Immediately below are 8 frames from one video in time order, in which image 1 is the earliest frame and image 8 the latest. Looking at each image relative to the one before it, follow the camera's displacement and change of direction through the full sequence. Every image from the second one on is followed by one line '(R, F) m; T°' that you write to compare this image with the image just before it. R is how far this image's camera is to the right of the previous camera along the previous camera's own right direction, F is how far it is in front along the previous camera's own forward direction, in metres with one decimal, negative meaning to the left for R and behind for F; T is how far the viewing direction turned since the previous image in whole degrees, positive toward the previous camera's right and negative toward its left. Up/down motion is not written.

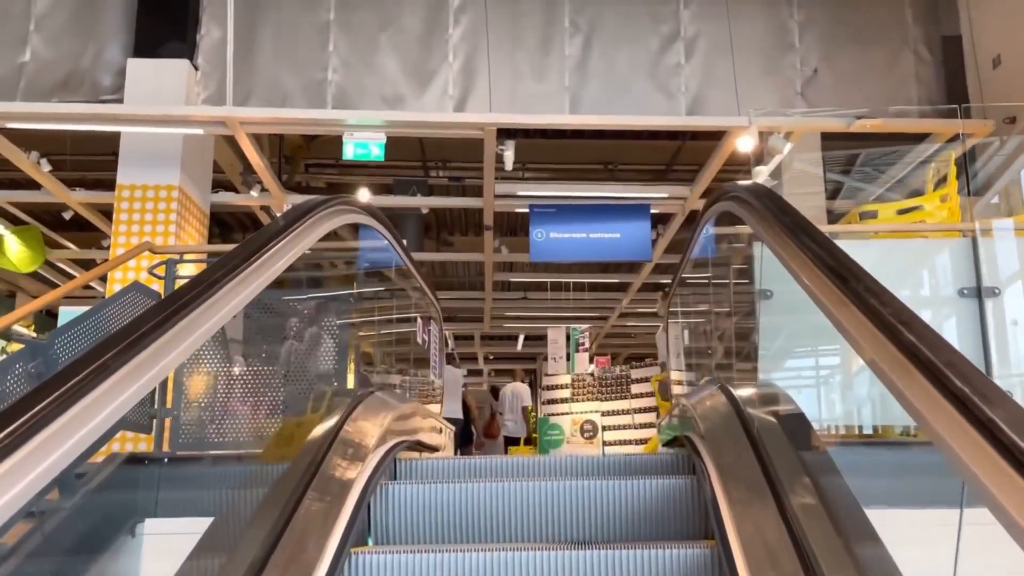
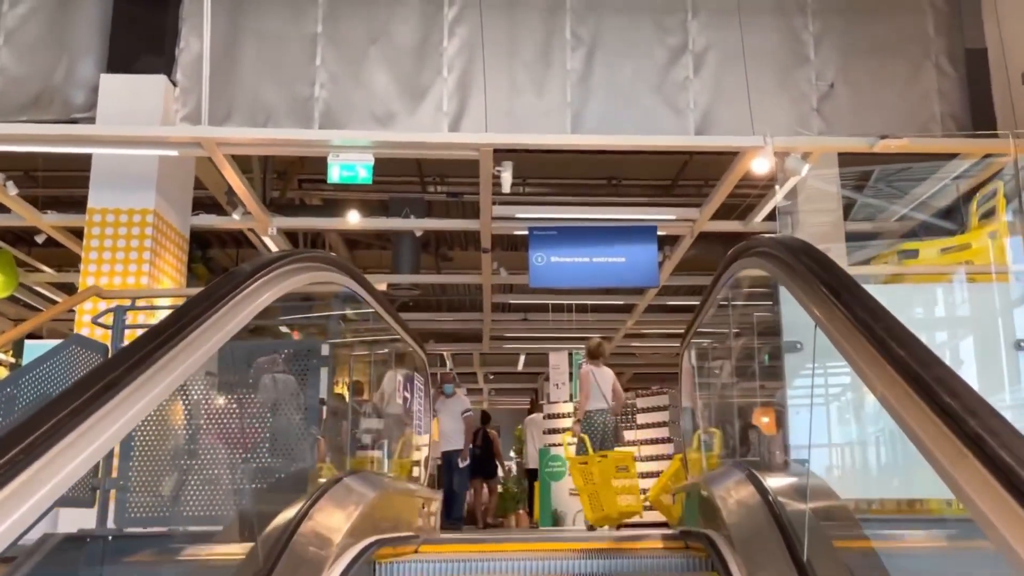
(0.0, +0.4) m; 0°
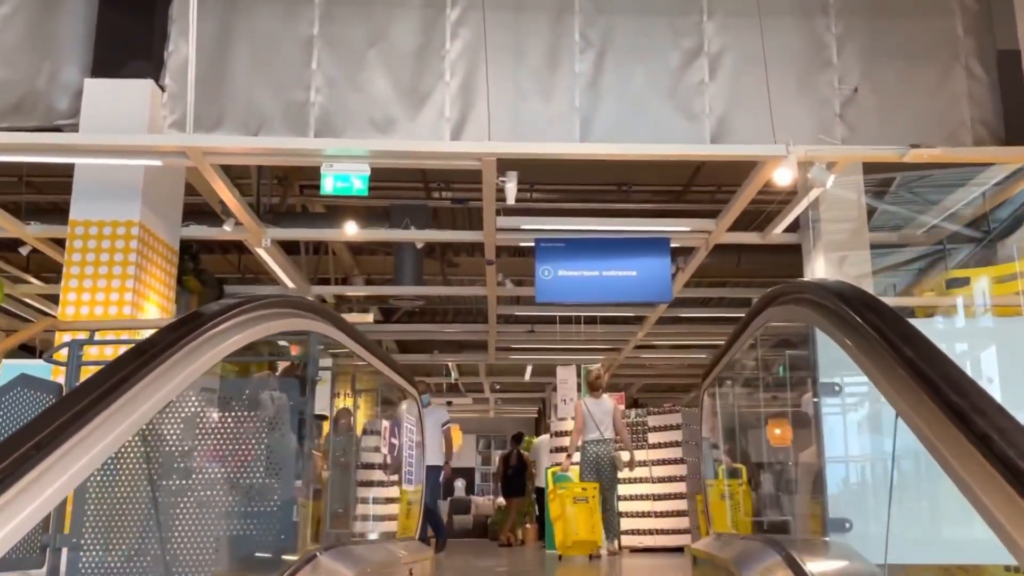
(0.0, +0.3) m; -1°
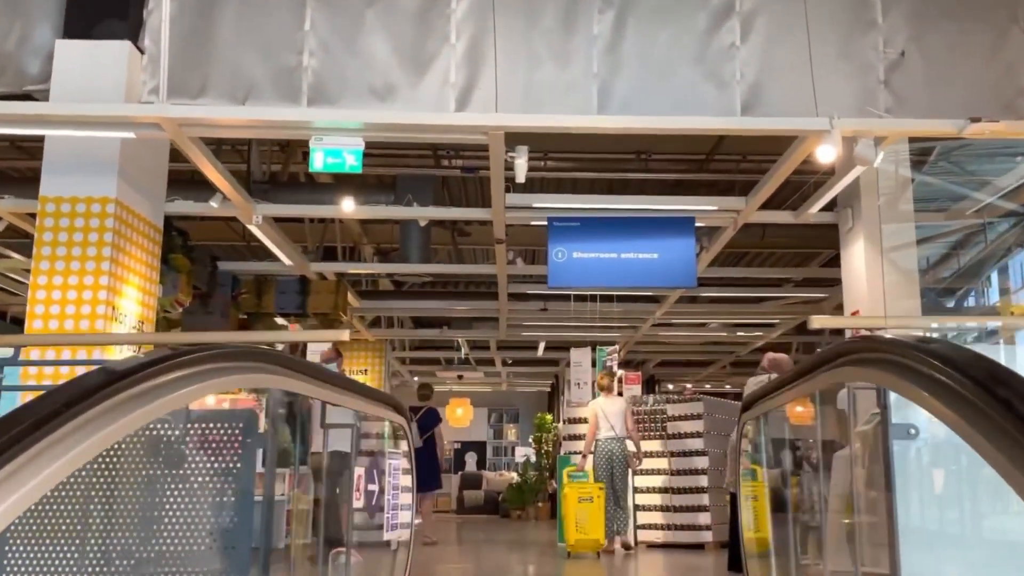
(0.0, +0.5) m; -1°
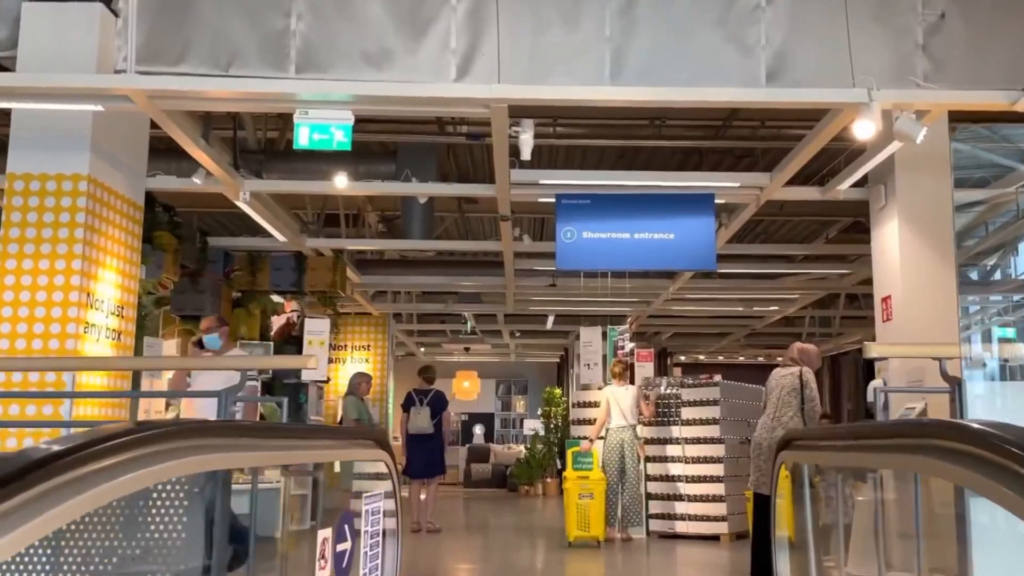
(0.0, +0.4) m; -1°
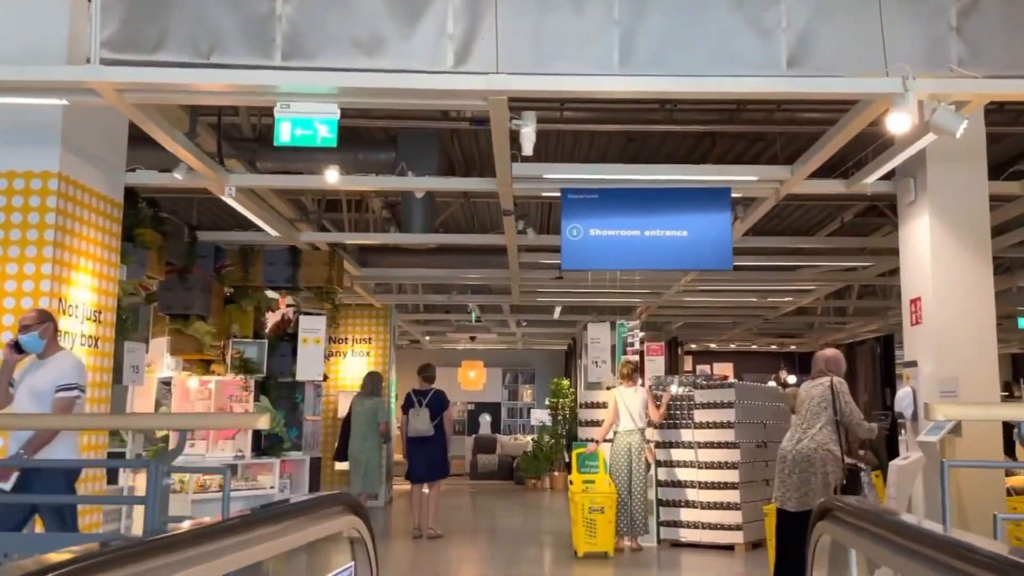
(0.0, +0.3) m; -1°
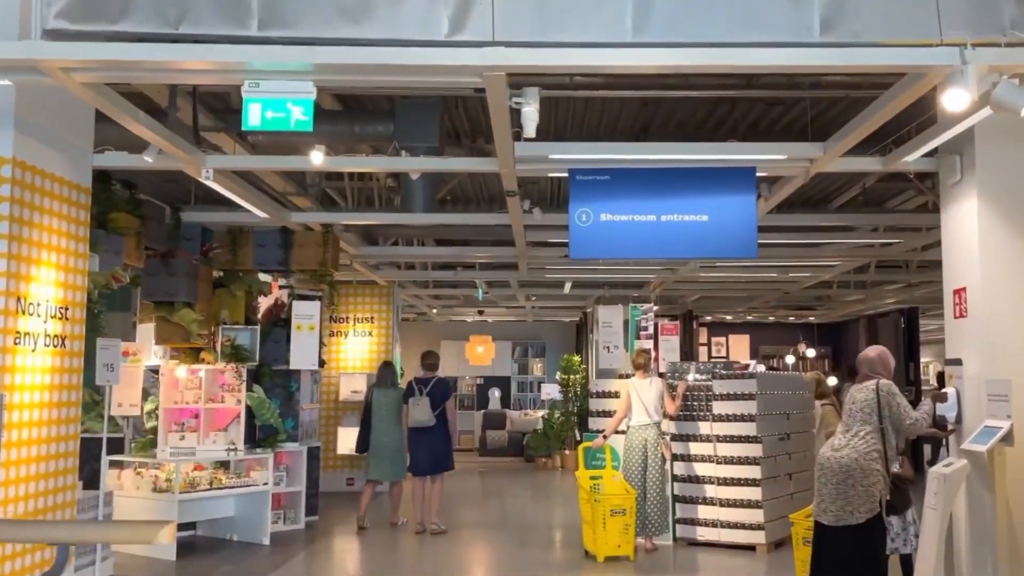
(0.0, +0.4) m; -1°
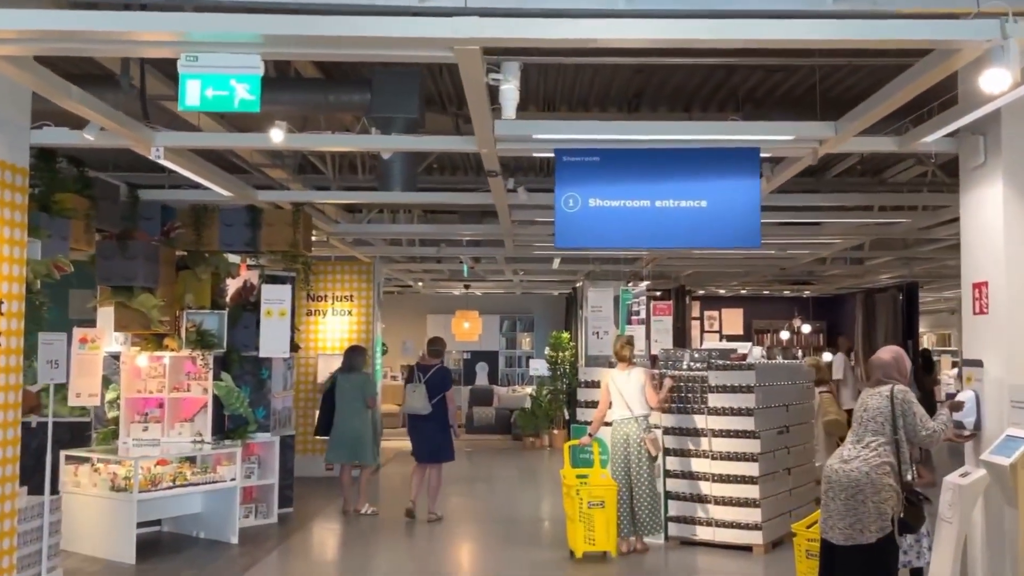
(+0.1, +0.4) m; +1°
